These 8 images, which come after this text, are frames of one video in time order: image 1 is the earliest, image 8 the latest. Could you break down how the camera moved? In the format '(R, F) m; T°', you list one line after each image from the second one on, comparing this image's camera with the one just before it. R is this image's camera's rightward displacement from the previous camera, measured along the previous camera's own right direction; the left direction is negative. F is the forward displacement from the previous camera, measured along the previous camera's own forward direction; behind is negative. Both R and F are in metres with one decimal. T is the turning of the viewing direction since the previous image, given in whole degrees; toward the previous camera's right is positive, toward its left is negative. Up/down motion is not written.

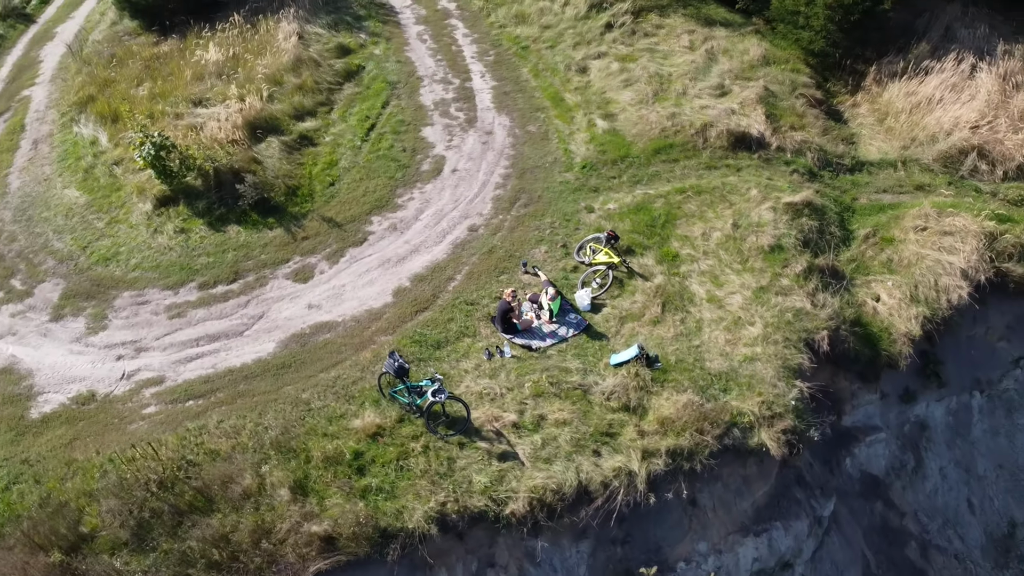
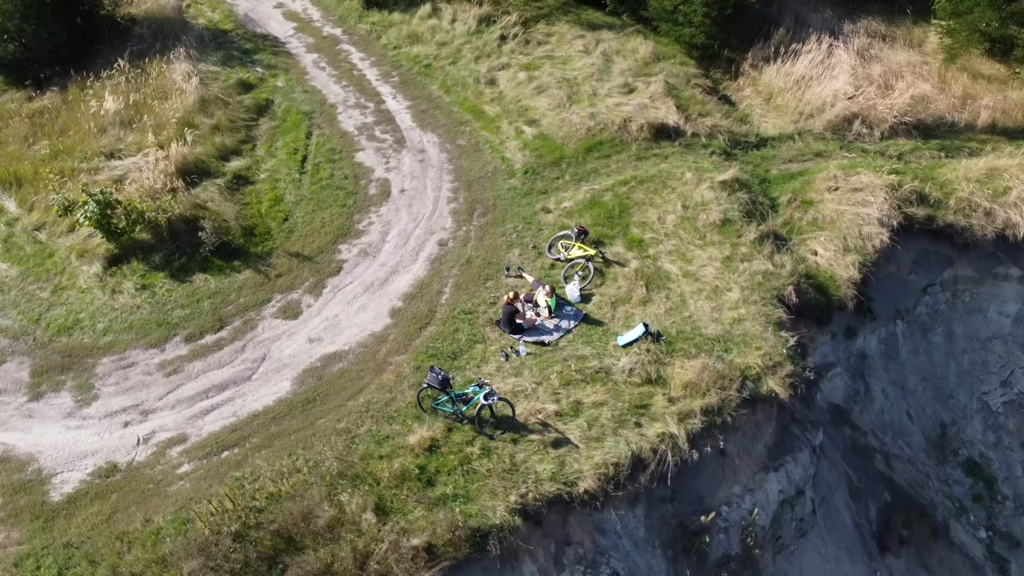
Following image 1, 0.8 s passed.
(-2.4, -0.5) m; +11°
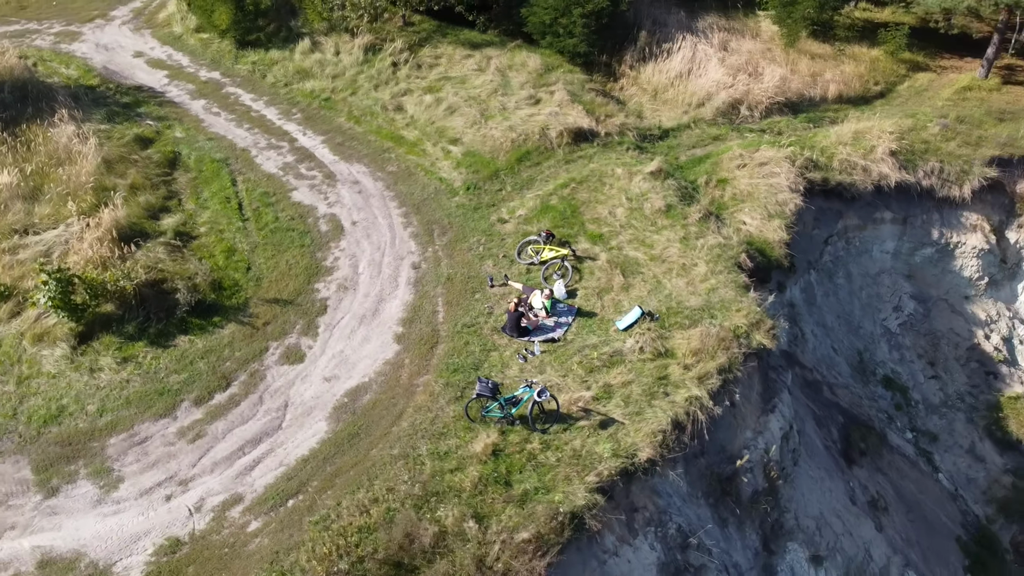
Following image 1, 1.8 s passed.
(-2.9, -0.5) m; +13°
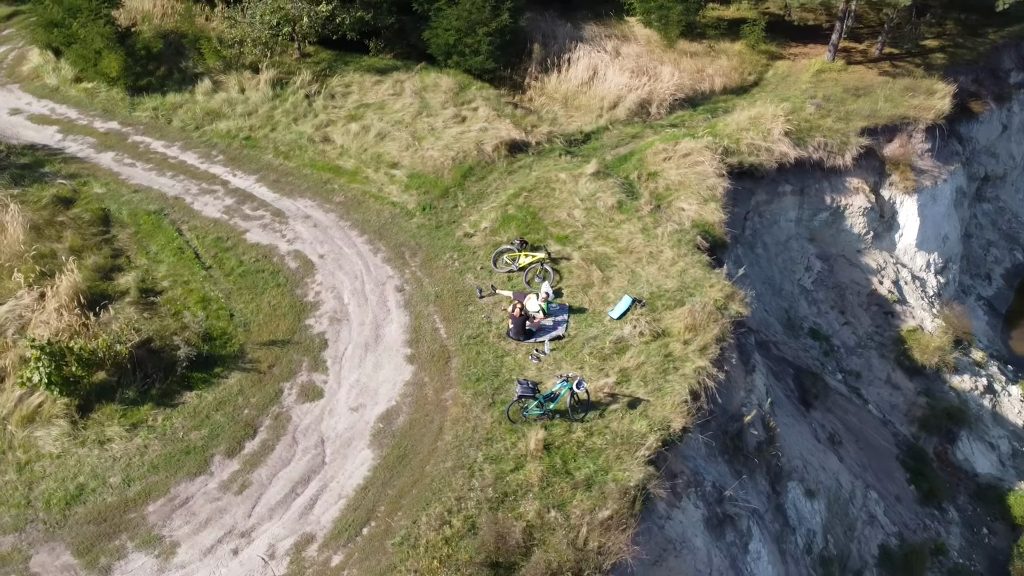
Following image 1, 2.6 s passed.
(-2.7, -0.5) m; +12°
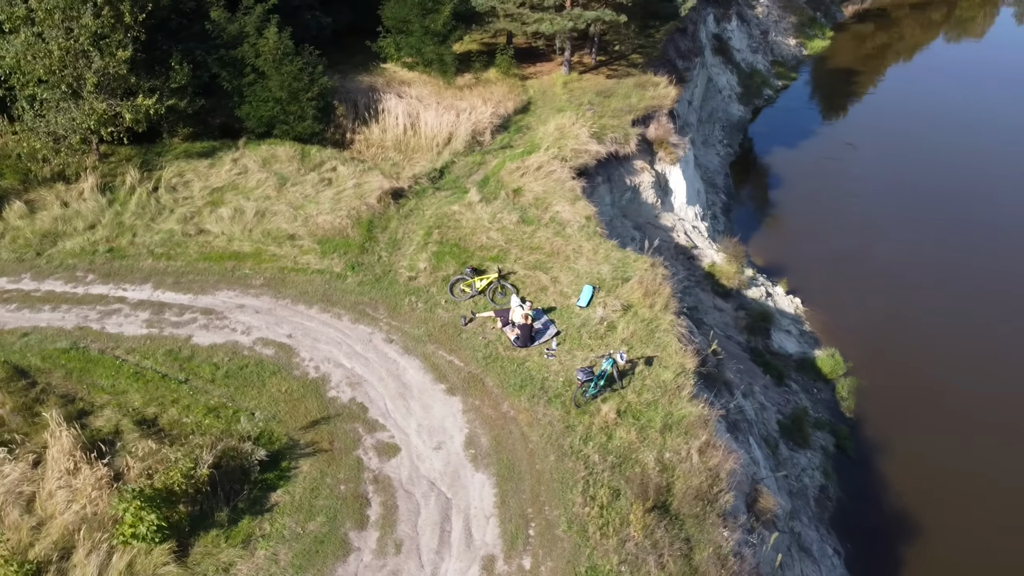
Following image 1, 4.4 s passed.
(-6.3, -0.5) m; +25°
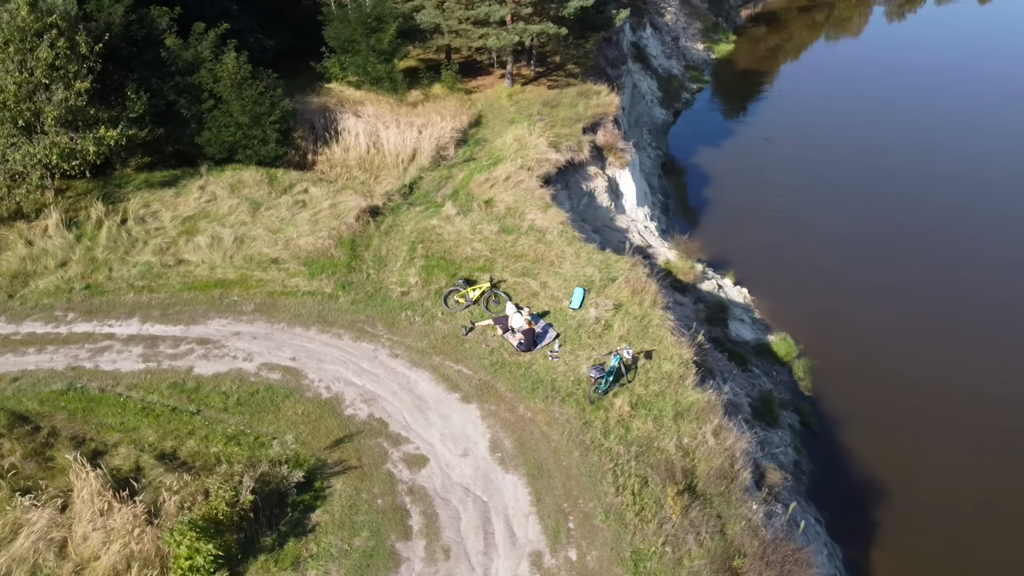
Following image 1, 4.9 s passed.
(-1.8, -0.4) m; +6°
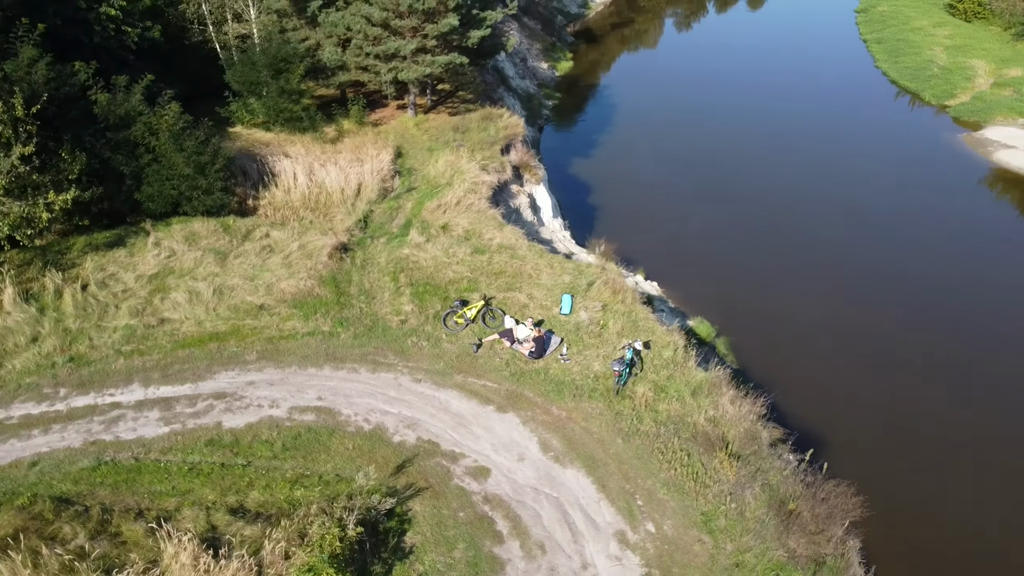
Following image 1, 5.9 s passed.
(-3.8, -0.7) m; +12°
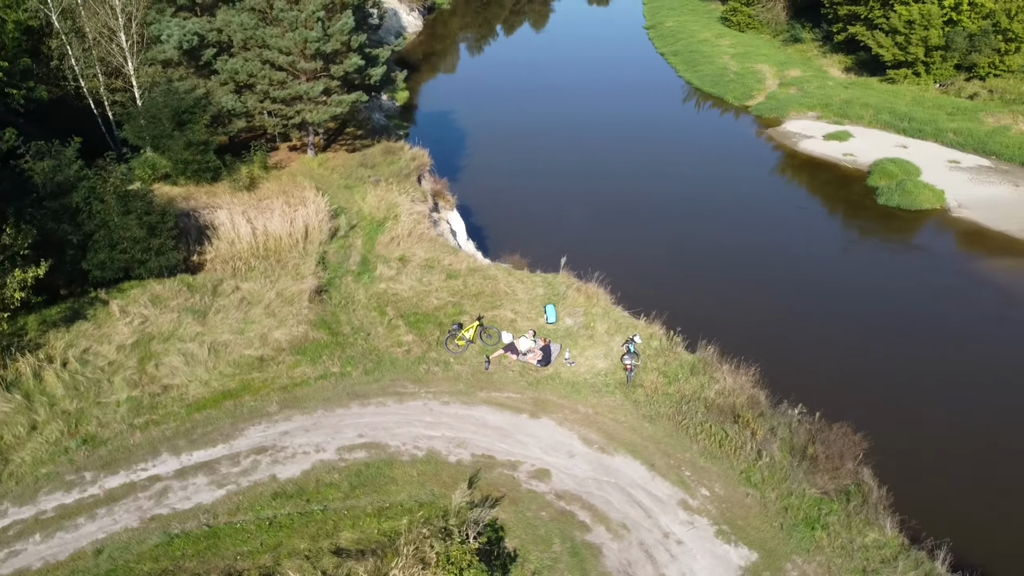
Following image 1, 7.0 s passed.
(-4.4, -0.7) m; +14°
